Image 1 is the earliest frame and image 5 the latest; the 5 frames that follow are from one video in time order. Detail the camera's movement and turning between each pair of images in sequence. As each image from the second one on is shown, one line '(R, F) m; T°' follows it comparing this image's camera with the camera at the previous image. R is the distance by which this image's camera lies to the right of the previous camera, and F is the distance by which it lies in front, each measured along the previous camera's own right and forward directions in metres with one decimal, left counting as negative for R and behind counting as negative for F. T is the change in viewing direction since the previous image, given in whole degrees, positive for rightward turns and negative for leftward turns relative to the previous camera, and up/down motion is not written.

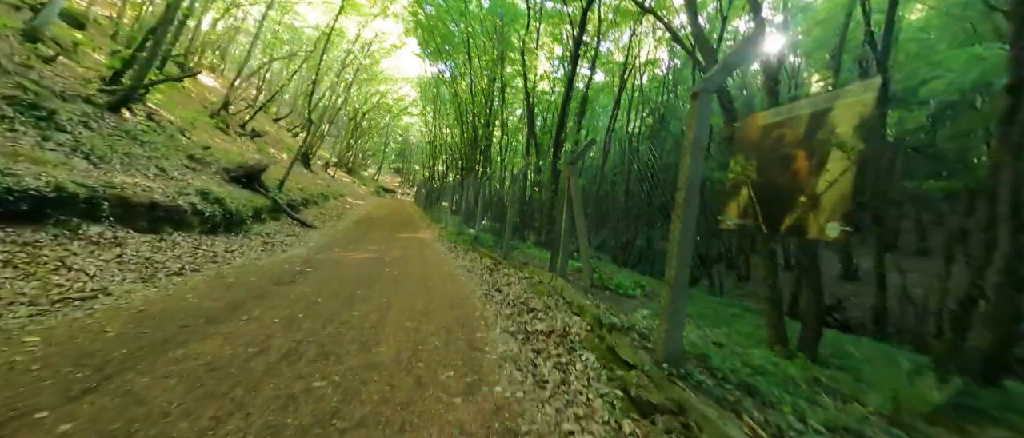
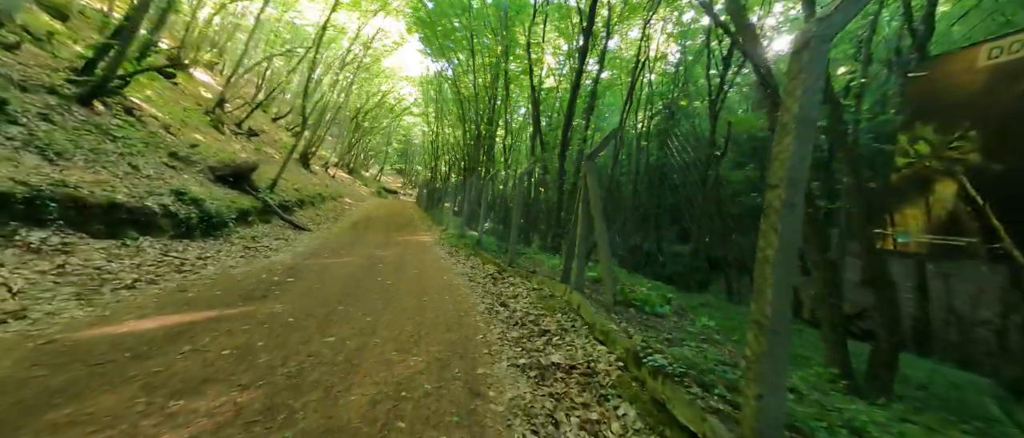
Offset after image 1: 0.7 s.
(-0.1, +0.9) m; 0°
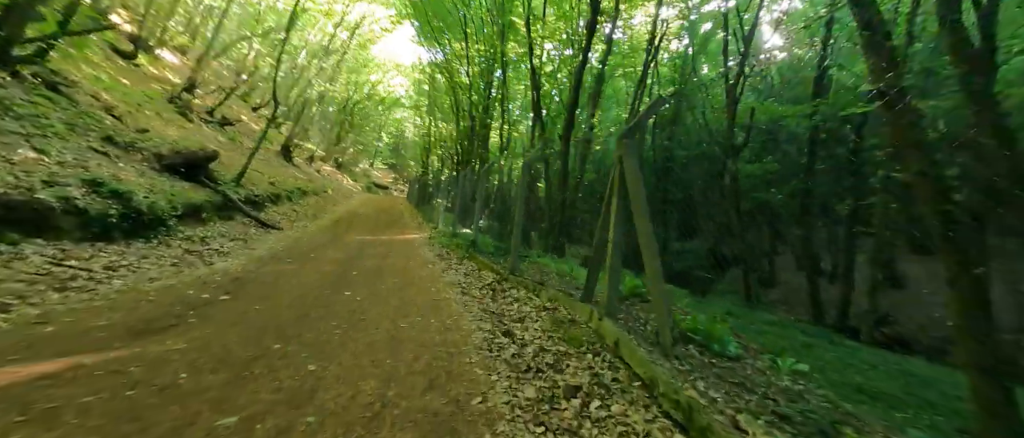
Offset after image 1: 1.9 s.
(-0.2, +1.5) m; +1°
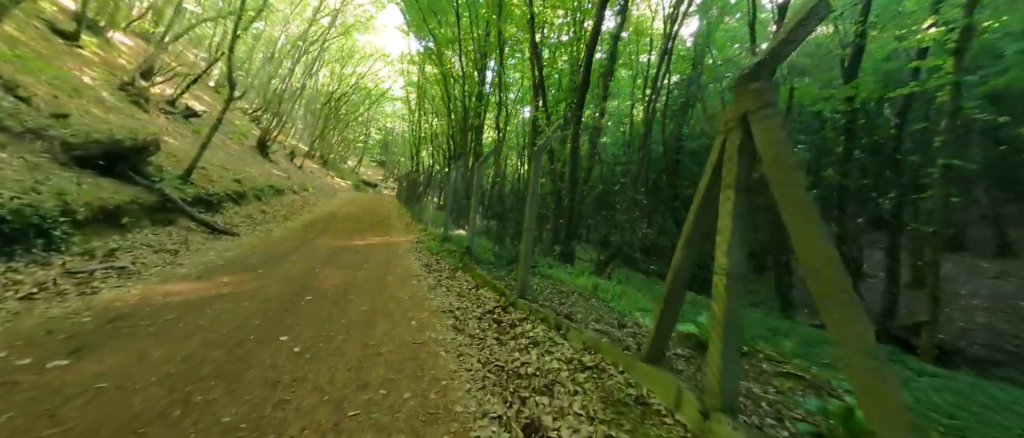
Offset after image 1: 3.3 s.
(-0.2, +1.9) m; +1°
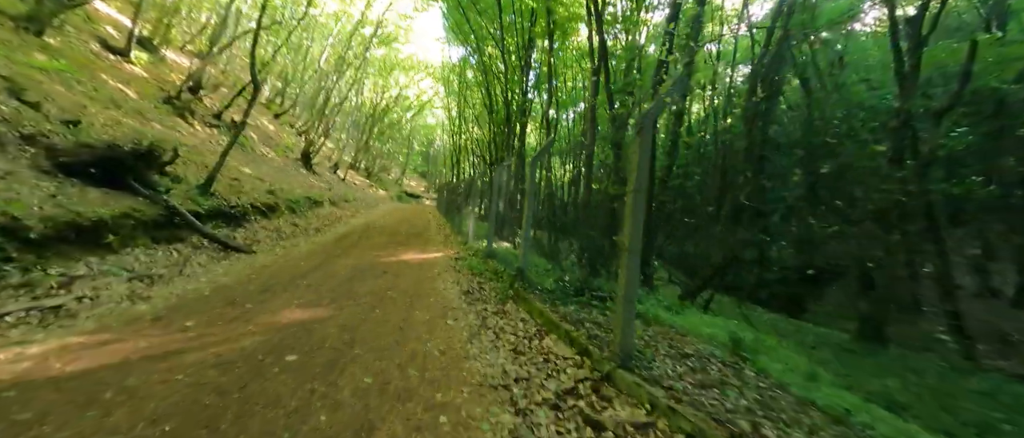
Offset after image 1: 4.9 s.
(-0.5, +2.2) m; -7°
